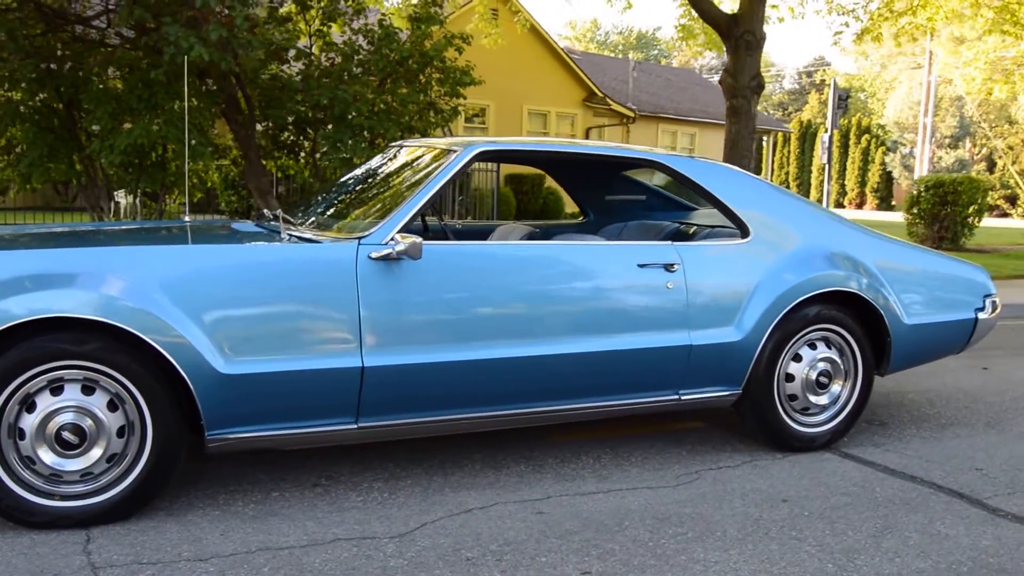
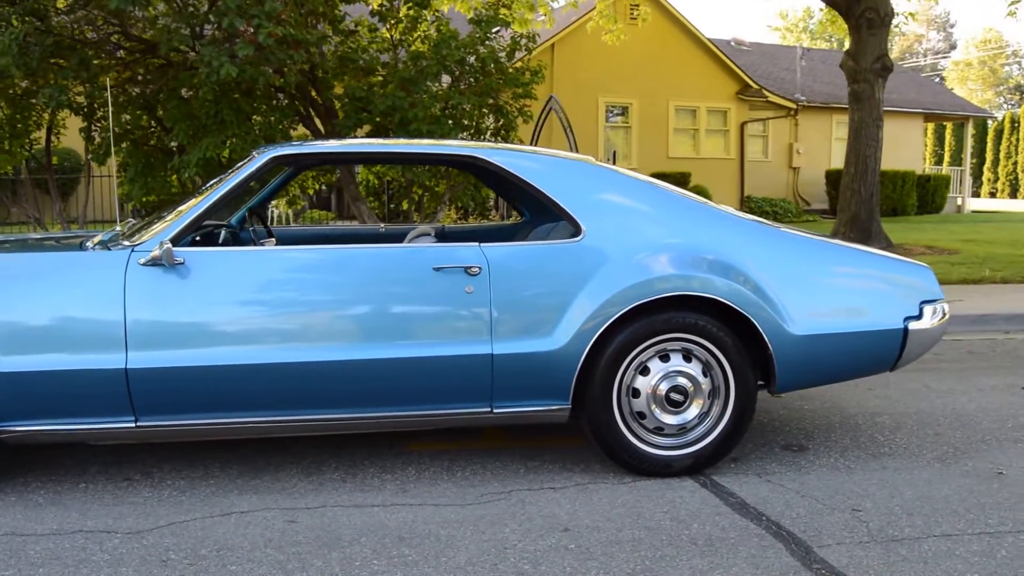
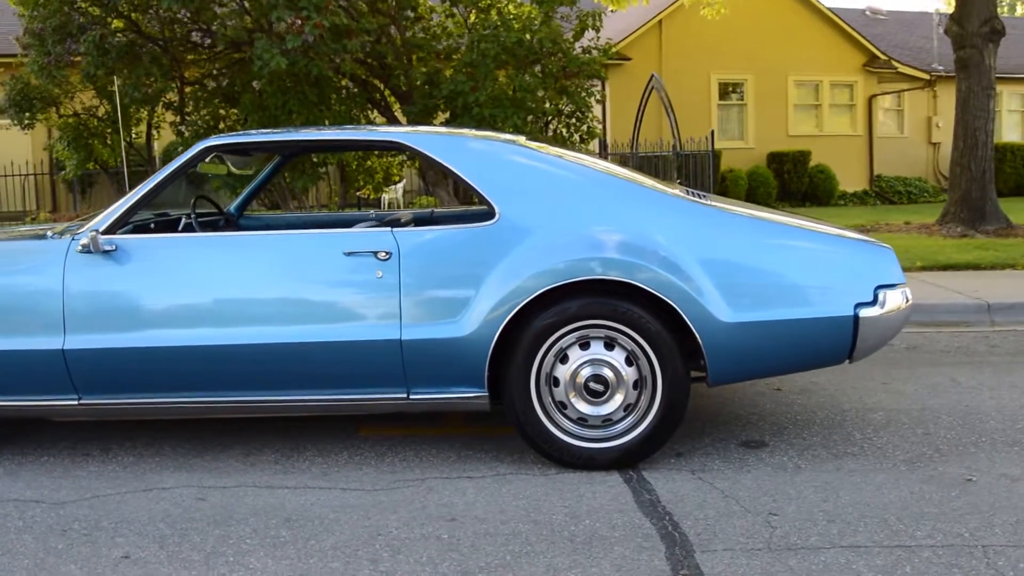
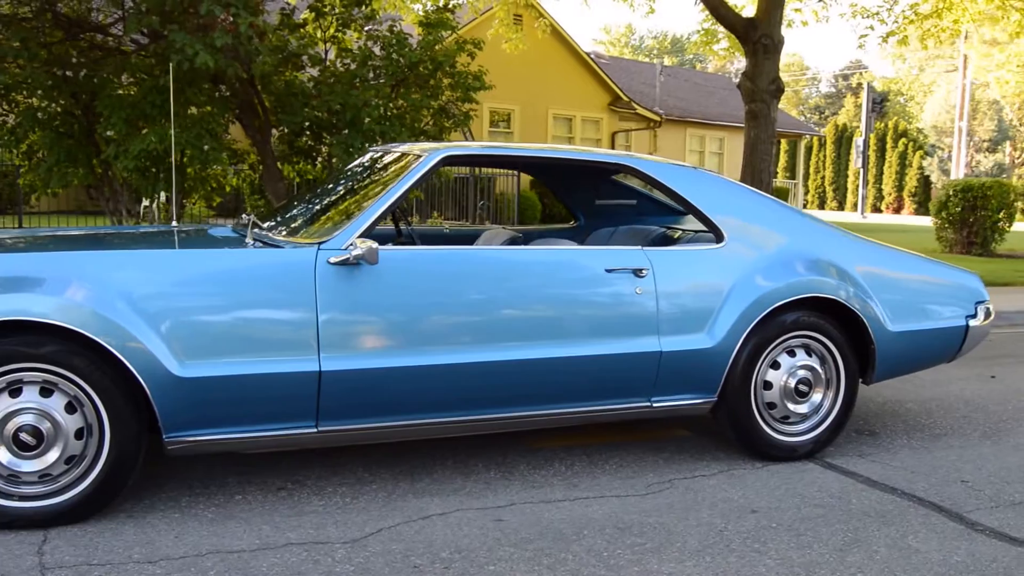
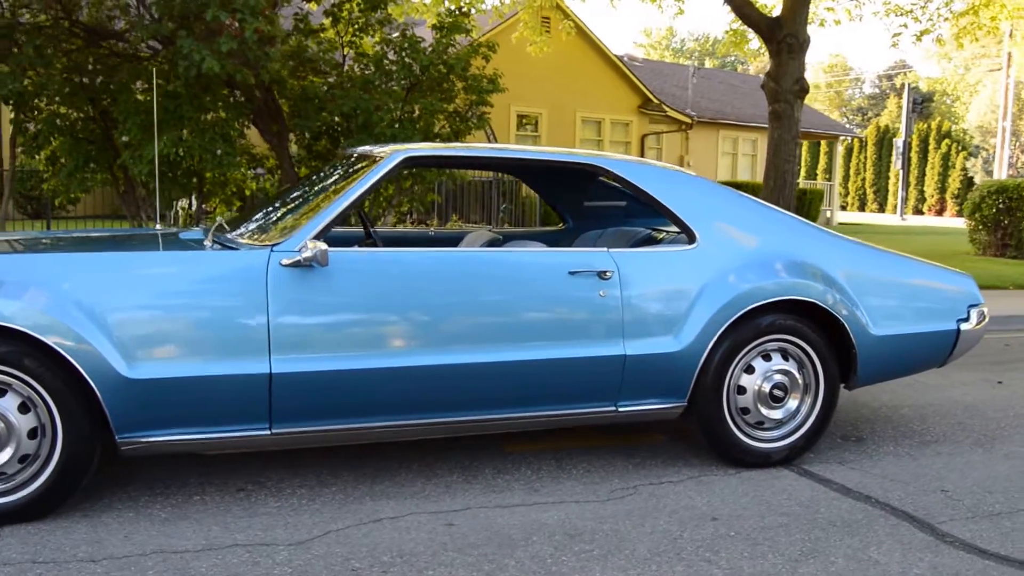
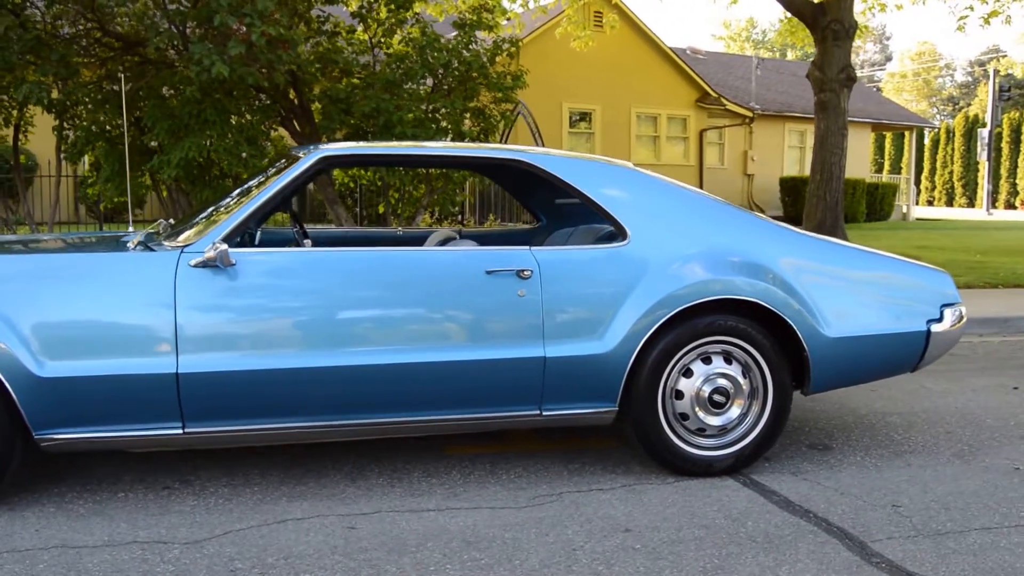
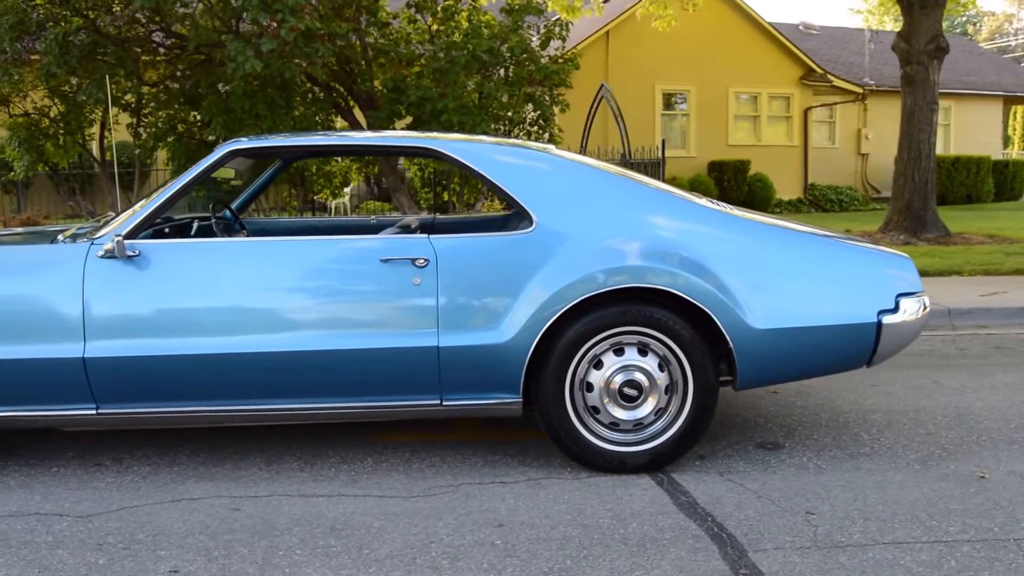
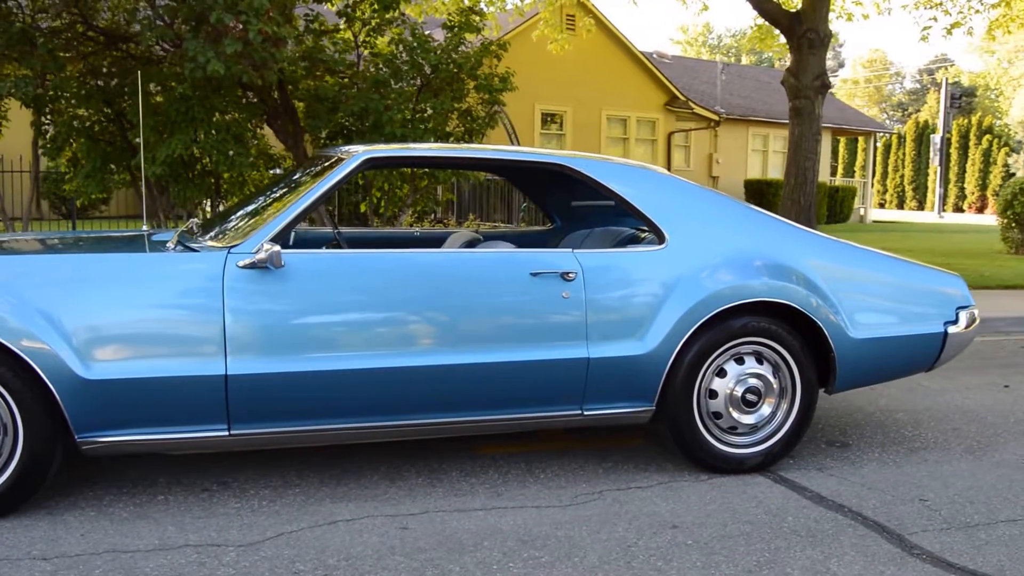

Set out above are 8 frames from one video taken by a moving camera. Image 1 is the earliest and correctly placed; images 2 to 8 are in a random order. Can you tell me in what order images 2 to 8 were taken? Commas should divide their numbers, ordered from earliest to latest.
4, 5, 8, 6, 2, 7, 3
